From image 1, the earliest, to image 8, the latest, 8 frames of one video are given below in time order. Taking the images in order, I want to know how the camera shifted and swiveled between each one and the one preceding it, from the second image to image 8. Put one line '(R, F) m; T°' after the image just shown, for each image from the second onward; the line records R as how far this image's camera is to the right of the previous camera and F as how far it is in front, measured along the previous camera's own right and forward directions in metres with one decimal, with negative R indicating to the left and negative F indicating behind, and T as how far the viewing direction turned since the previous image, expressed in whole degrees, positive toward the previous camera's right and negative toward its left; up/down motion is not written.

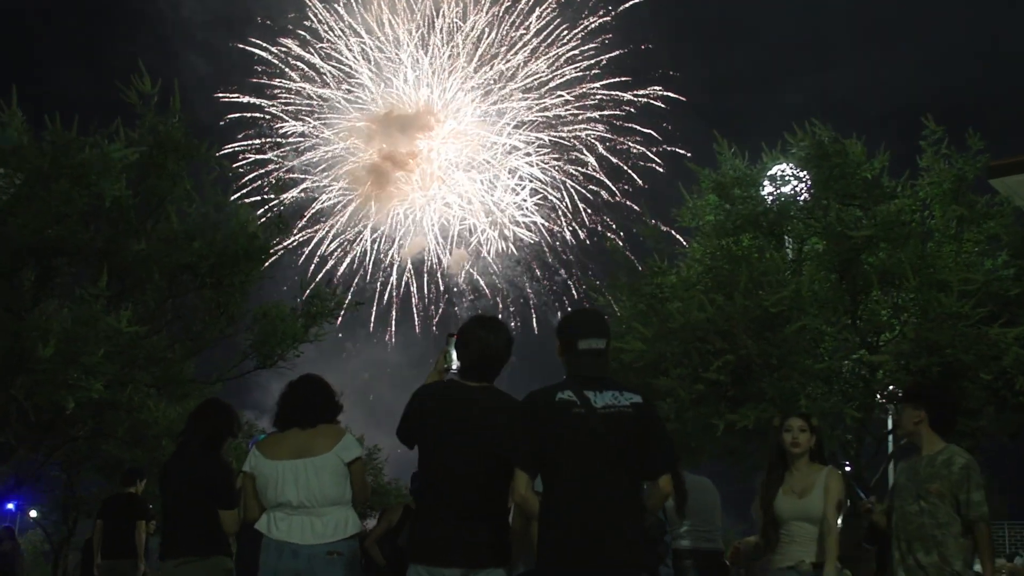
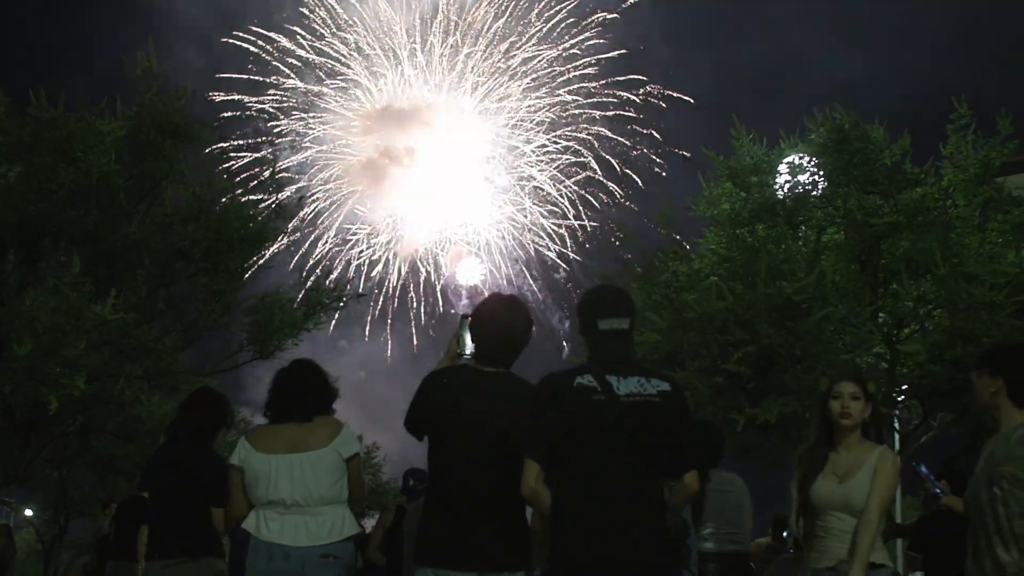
(-0.1, +0.5) m; 0°
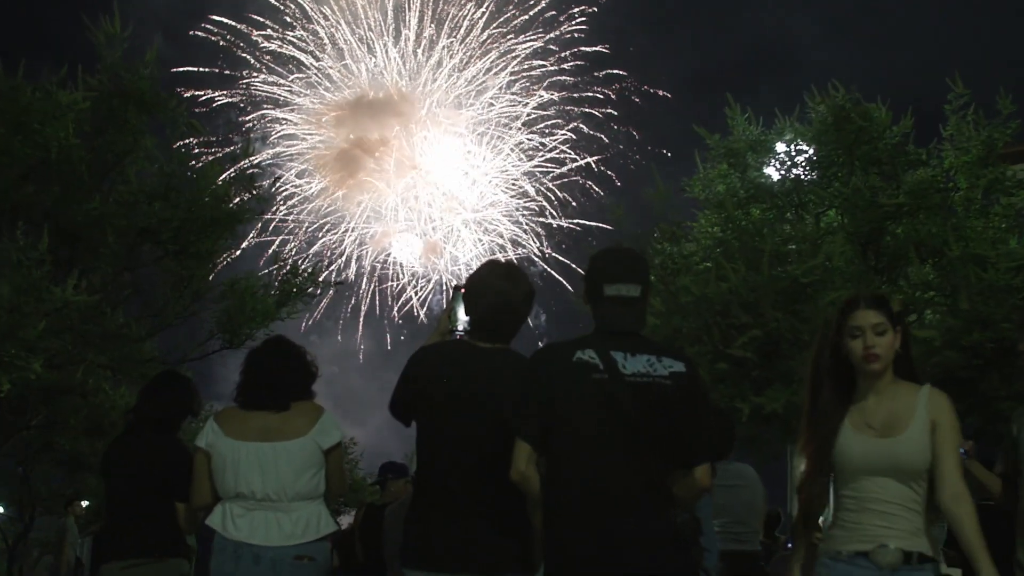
(-0.1, +0.6) m; +1°
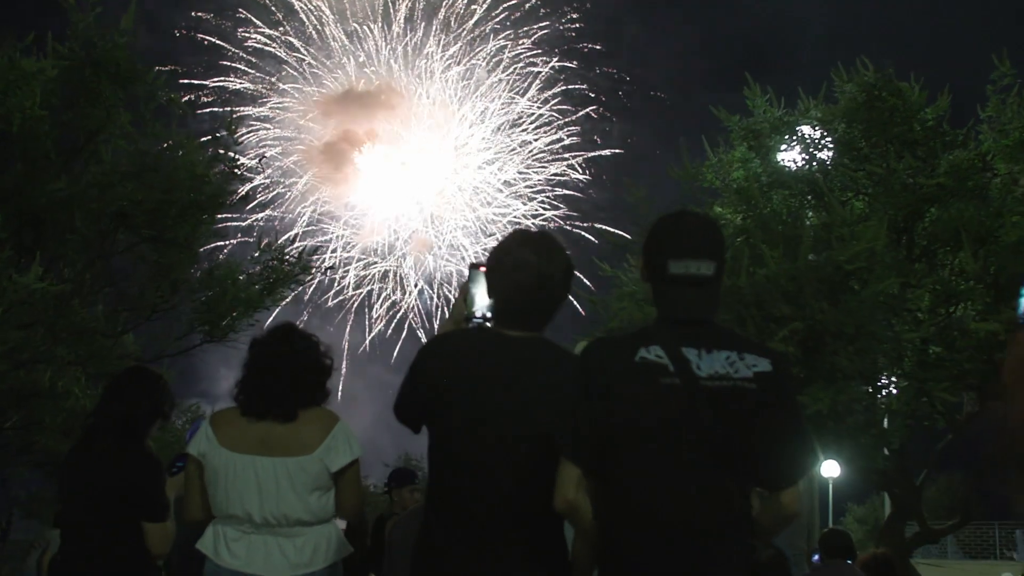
(-0.2, +0.8) m; +1°
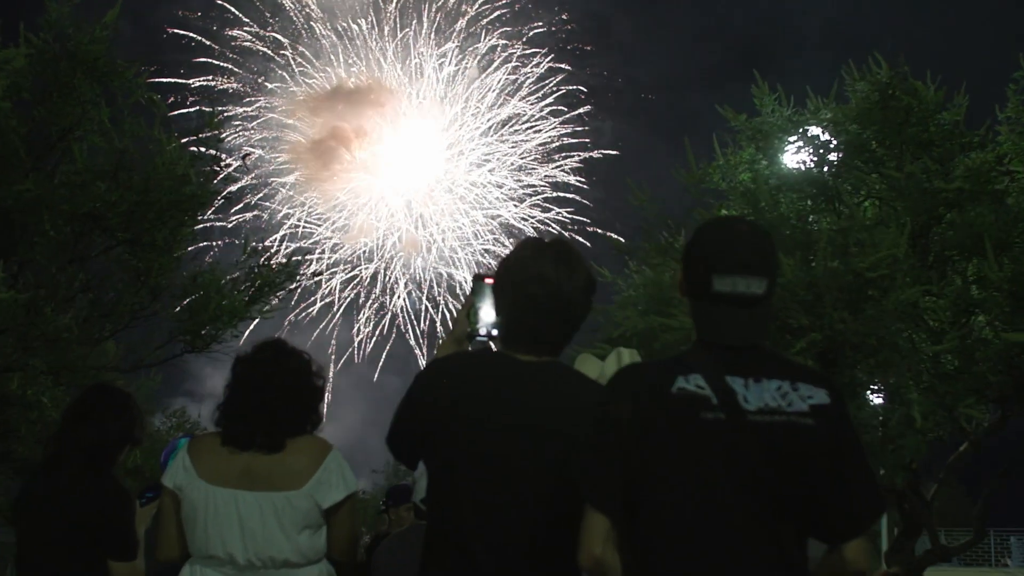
(-0.1, +0.5) m; +1°
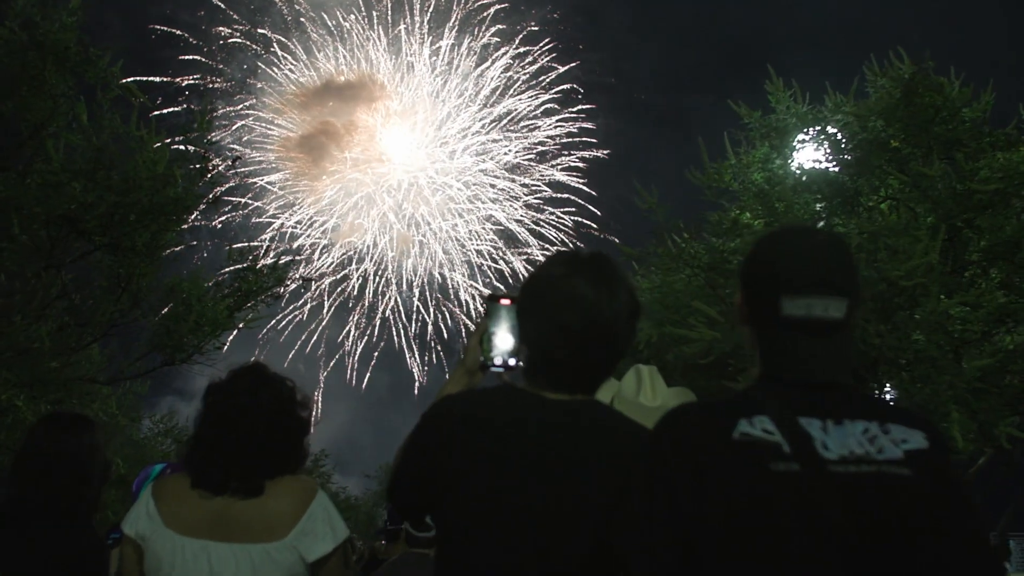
(-0.1, +0.5) m; 0°
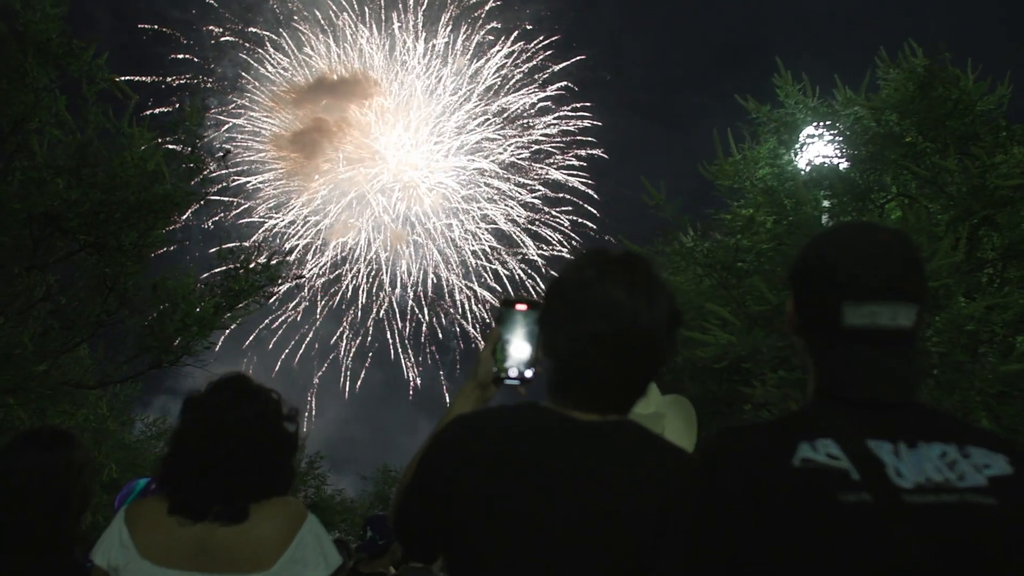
(-0.1, +0.3) m; 0°
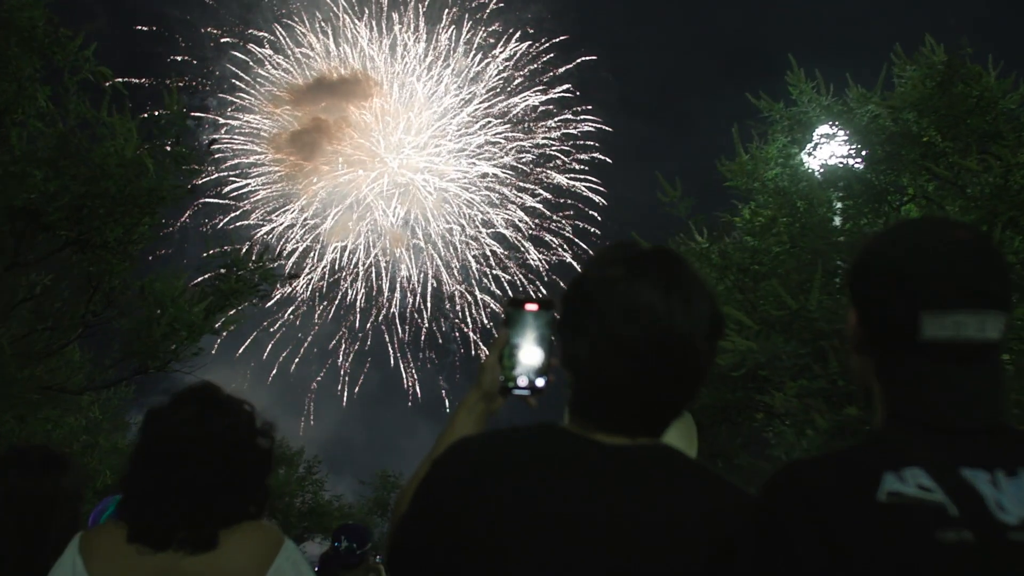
(0.0, +0.4) m; 0°
